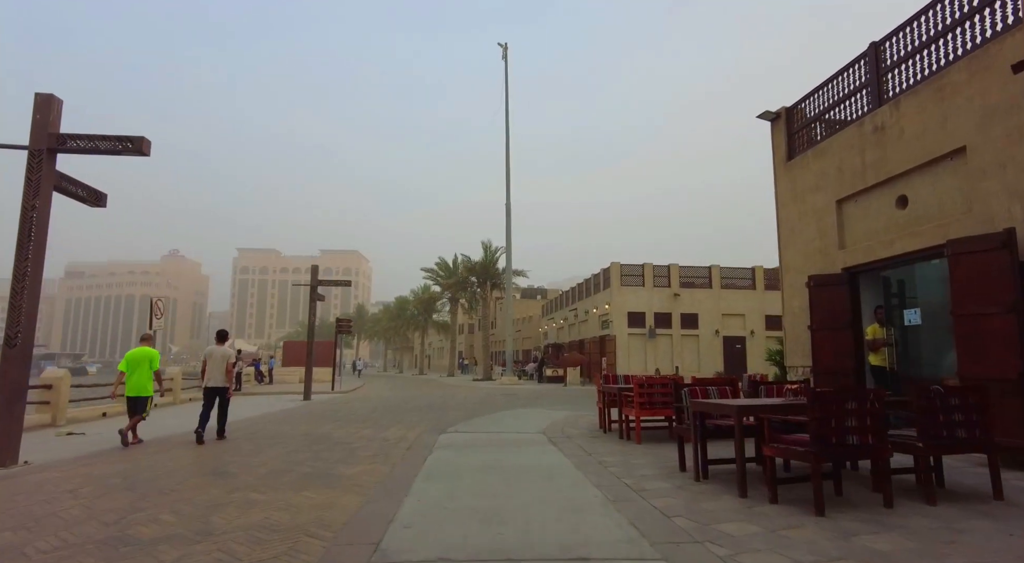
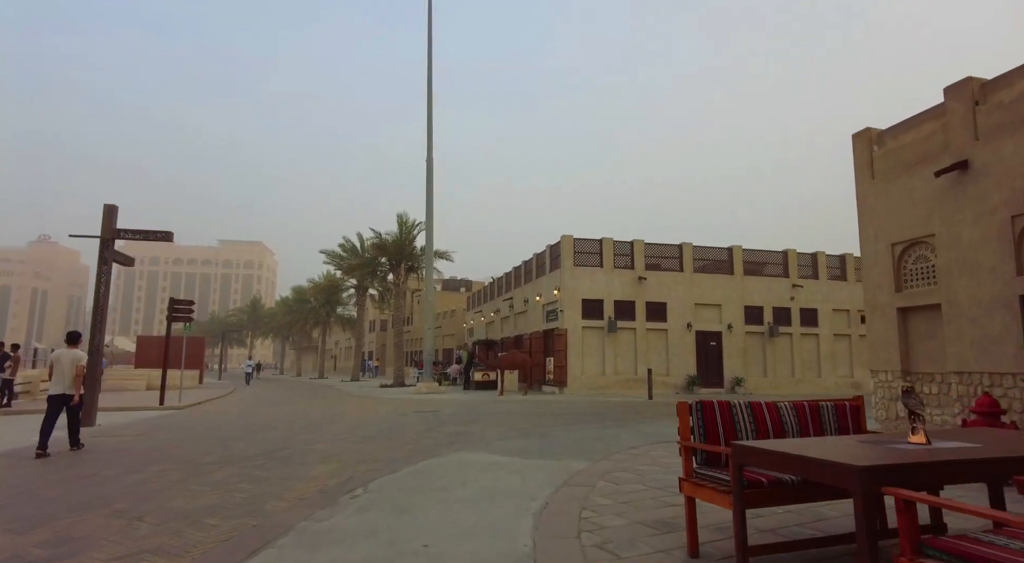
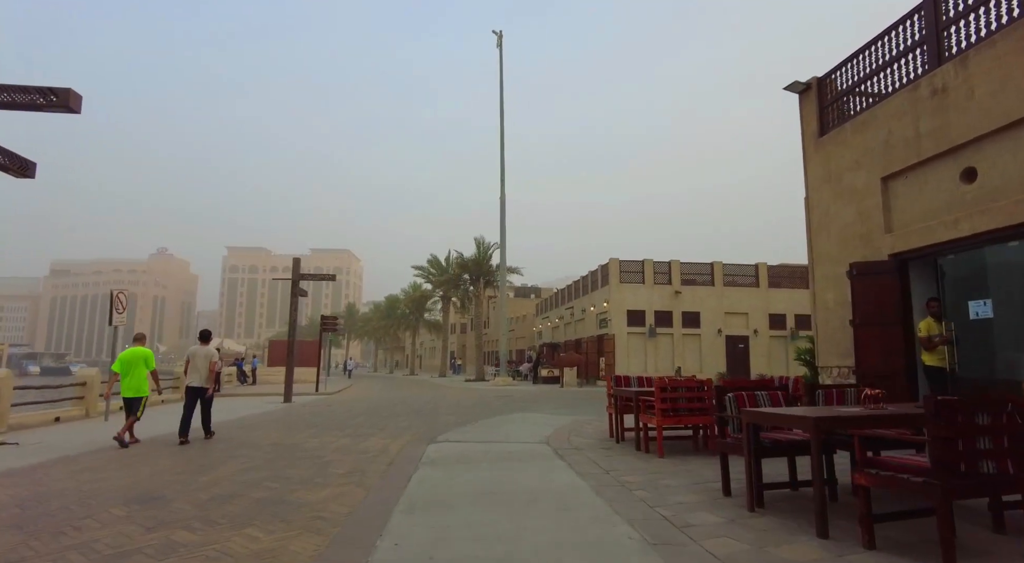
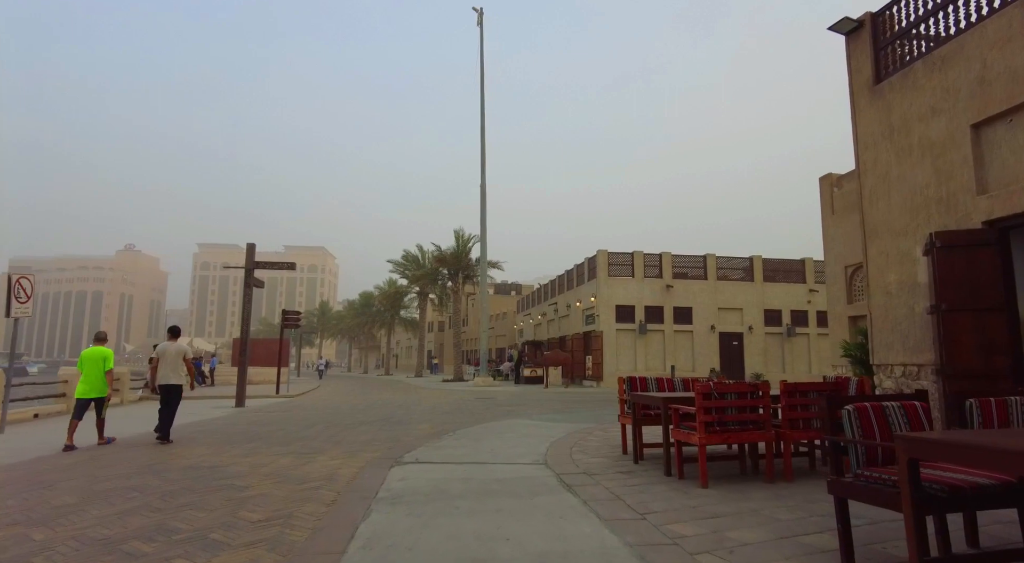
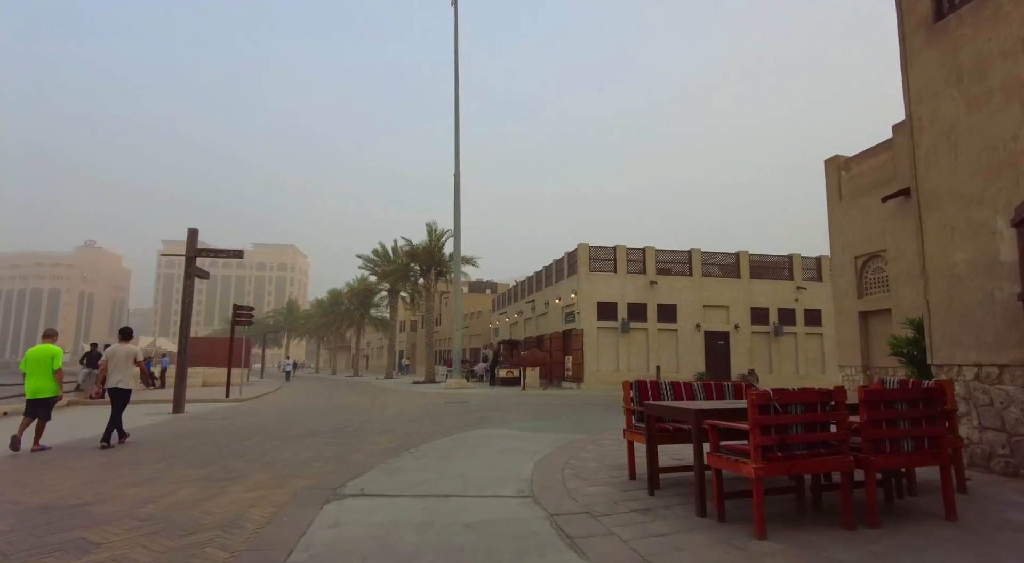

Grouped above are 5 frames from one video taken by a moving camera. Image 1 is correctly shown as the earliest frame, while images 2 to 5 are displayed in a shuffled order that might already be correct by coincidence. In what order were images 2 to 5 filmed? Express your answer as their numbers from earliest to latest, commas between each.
3, 4, 5, 2
